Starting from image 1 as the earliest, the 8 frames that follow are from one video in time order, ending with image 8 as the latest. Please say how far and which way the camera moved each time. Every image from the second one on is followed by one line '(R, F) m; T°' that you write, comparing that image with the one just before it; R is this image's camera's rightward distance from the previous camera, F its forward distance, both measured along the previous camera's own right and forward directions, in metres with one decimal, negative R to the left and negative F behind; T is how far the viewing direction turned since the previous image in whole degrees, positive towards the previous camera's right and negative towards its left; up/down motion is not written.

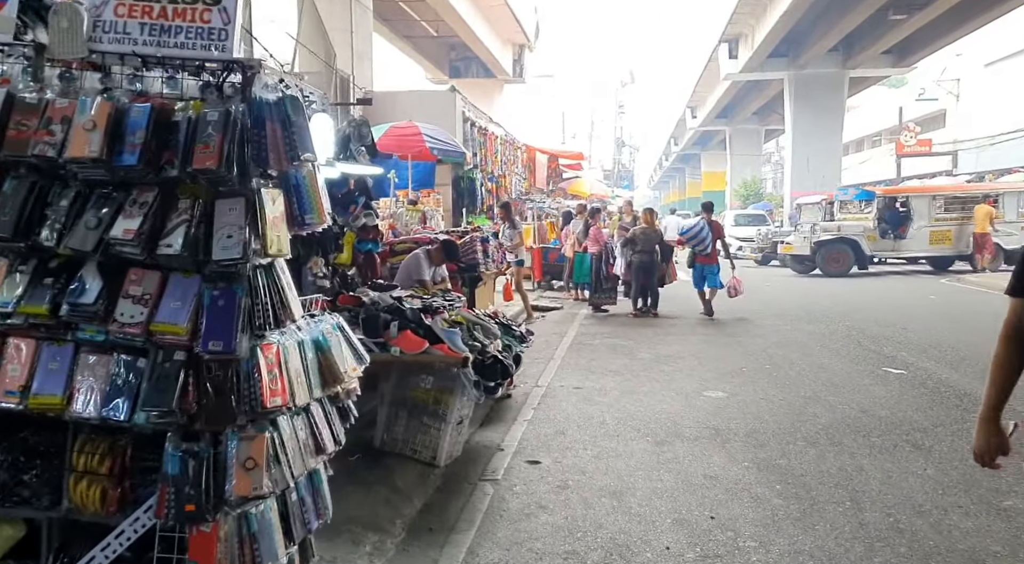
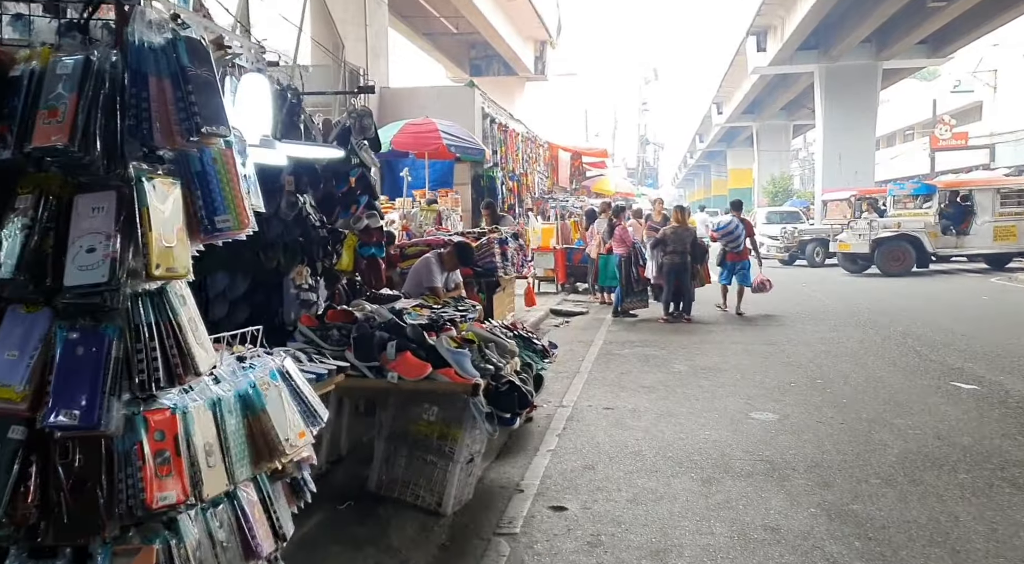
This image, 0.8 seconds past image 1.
(0.0, +0.8) m; -1°
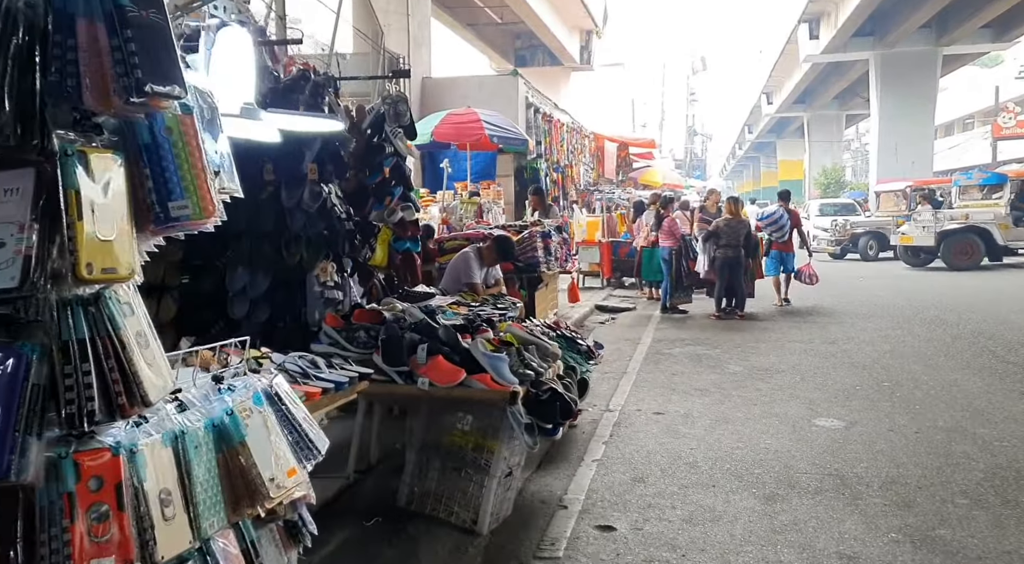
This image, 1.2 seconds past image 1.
(0.0, +0.4) m; -3°
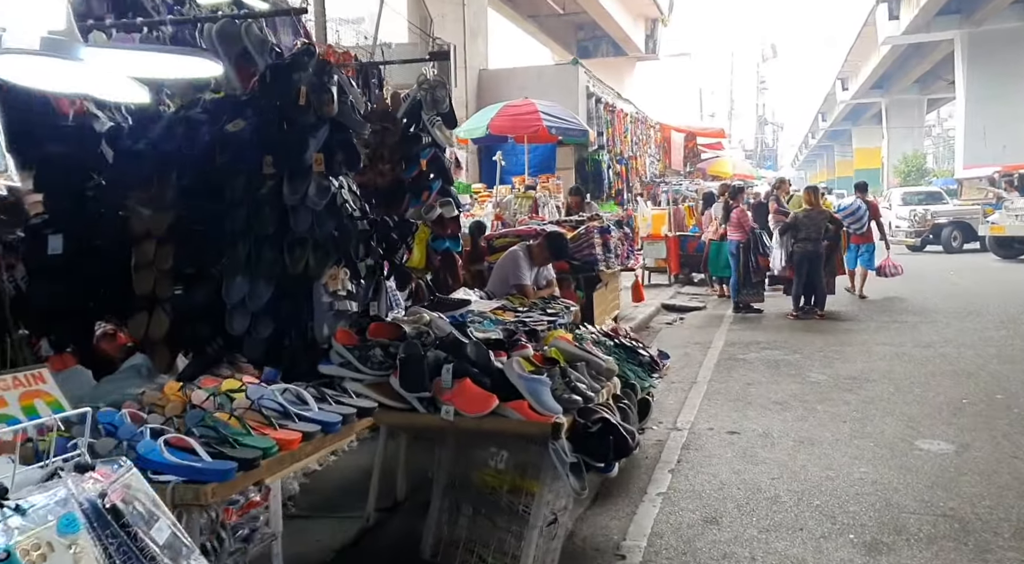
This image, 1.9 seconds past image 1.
(+0.1, +0.7) m; -4°
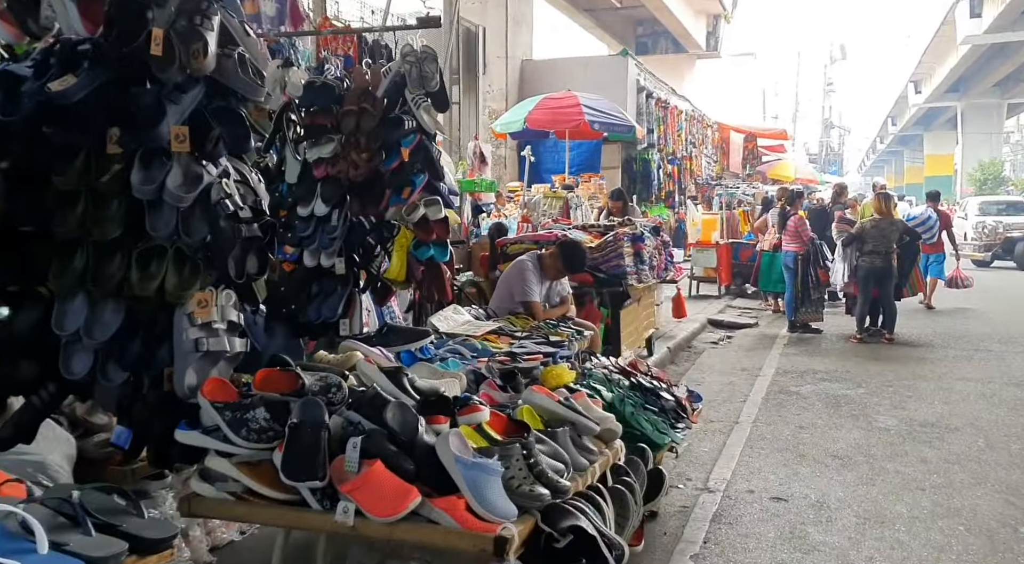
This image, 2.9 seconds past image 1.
(+0.3, +1.1) m; -3°
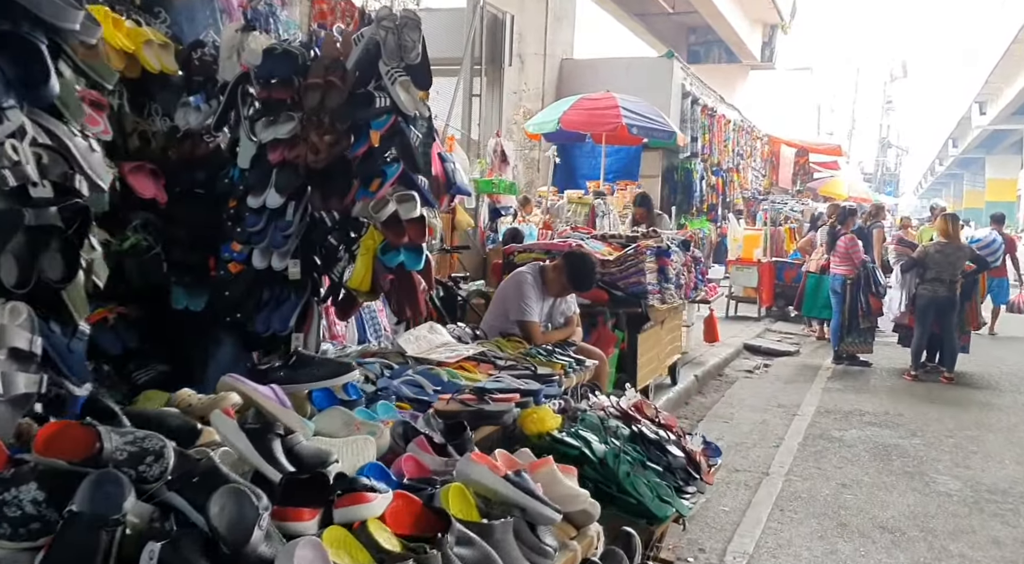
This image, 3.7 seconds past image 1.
(+0.2, +0.9) m; -3°
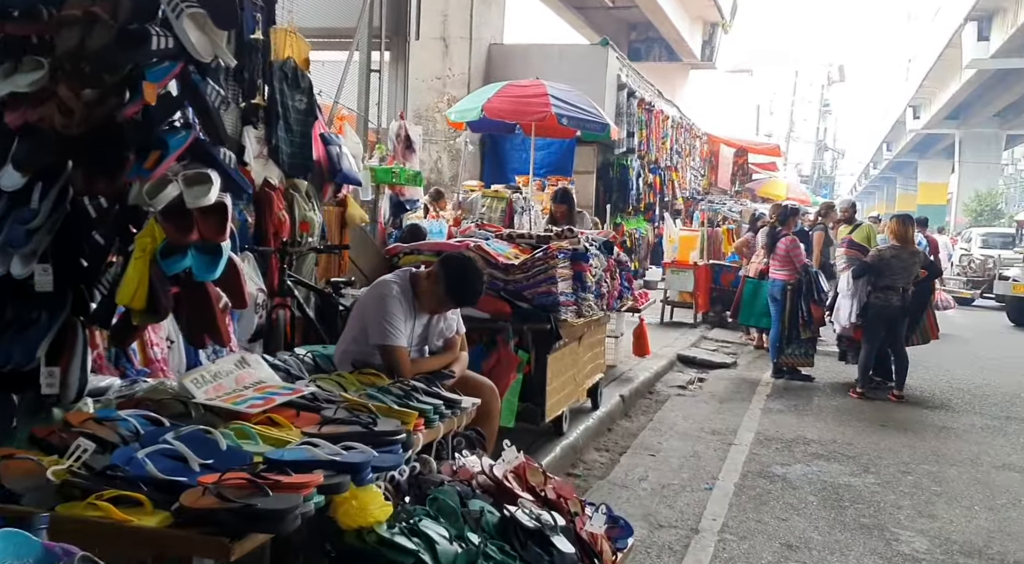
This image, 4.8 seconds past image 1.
(+0.3, +1.1) m; +4°
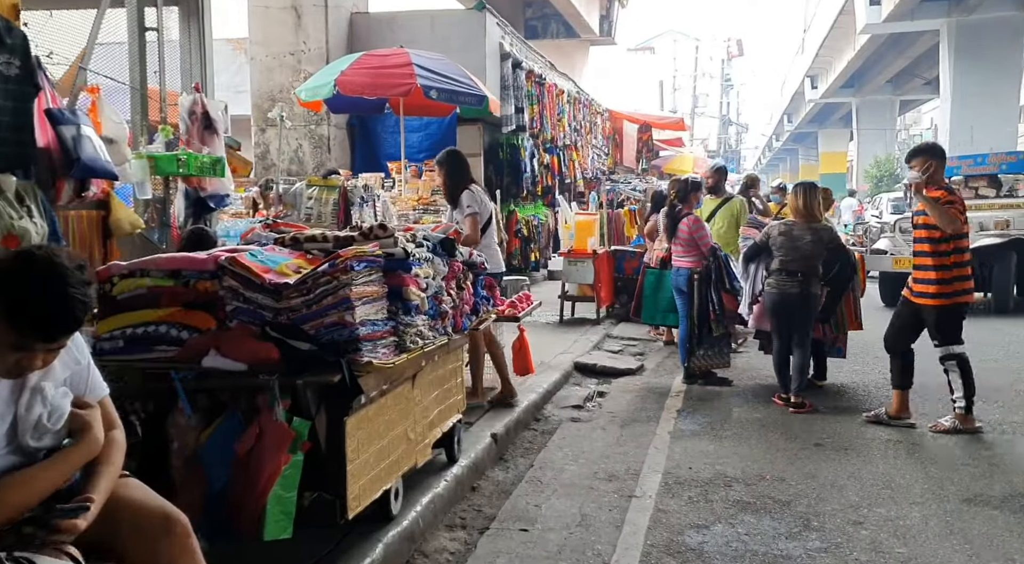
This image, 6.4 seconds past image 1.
(+0.5, +1.7) m; +5°
